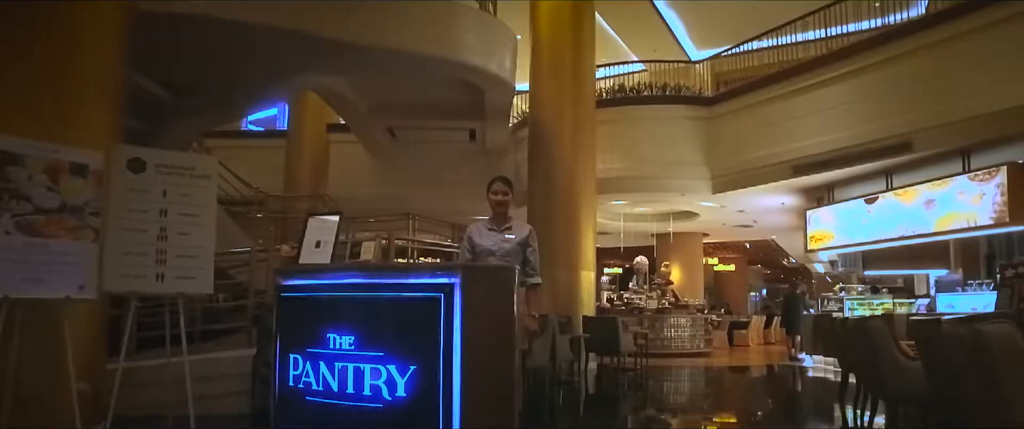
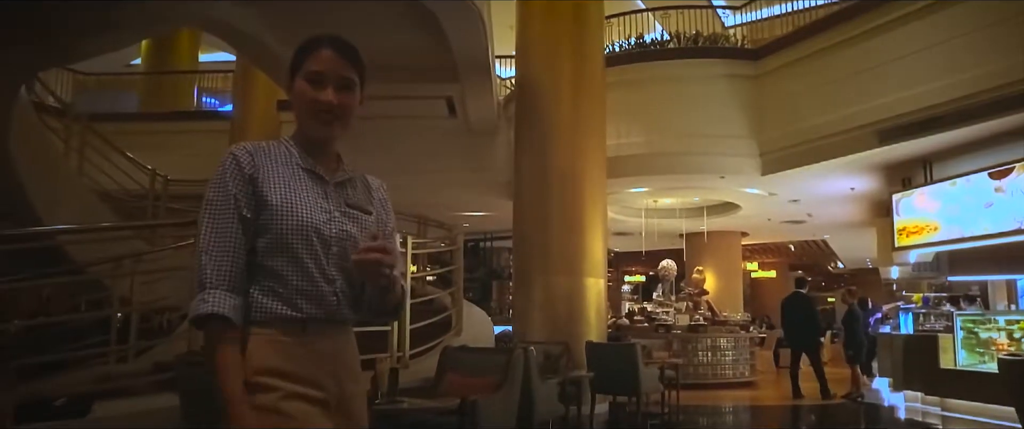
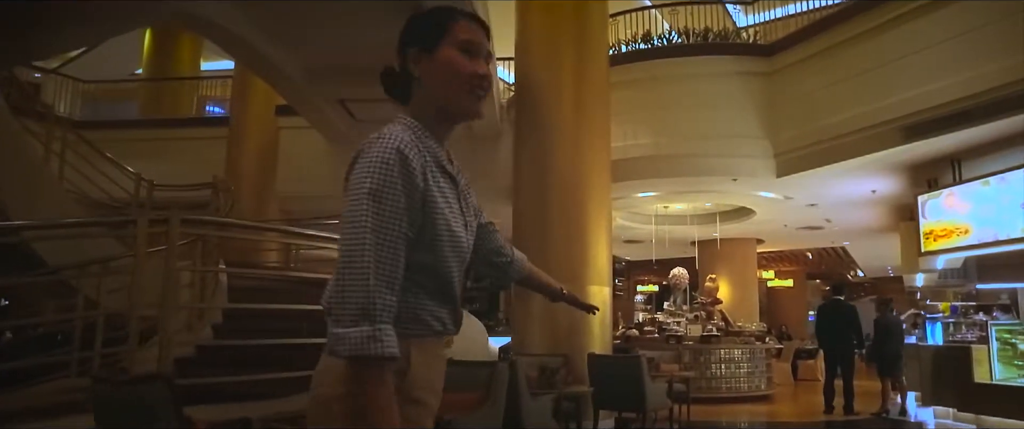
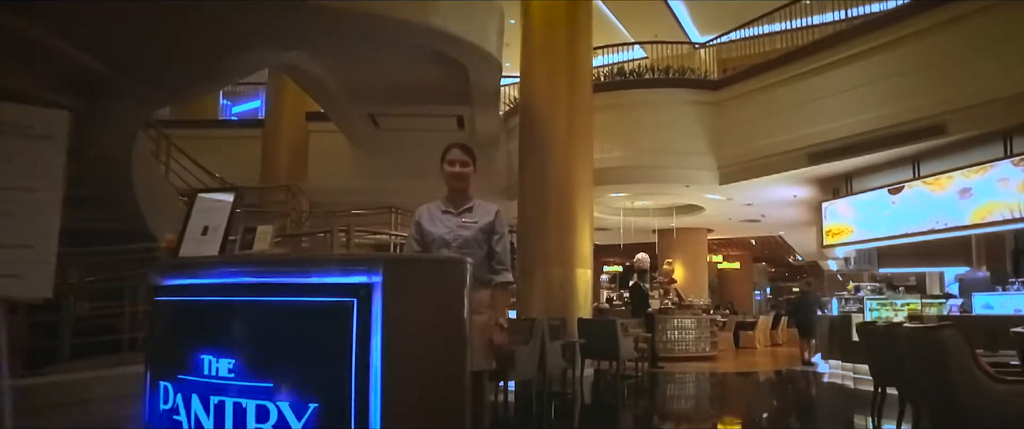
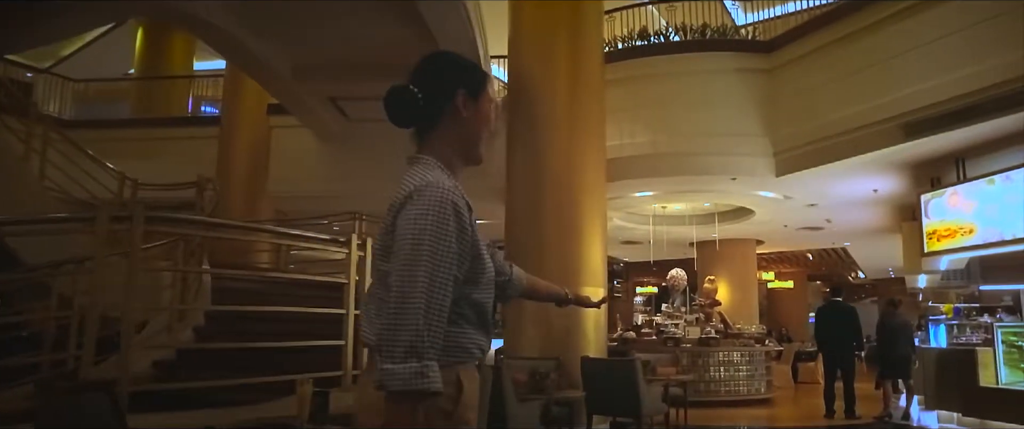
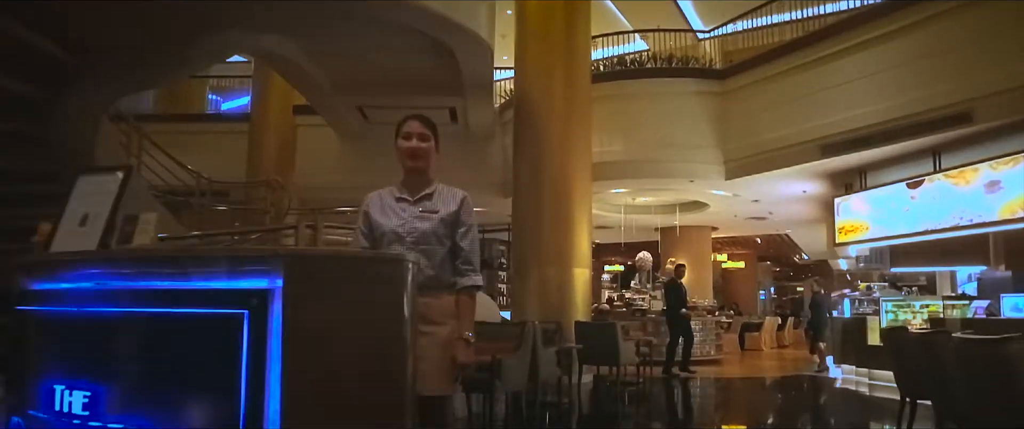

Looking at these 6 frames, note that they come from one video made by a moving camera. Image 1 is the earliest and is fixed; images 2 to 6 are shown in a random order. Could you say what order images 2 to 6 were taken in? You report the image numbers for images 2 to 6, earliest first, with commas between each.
4, 6, 2, 3, 5
